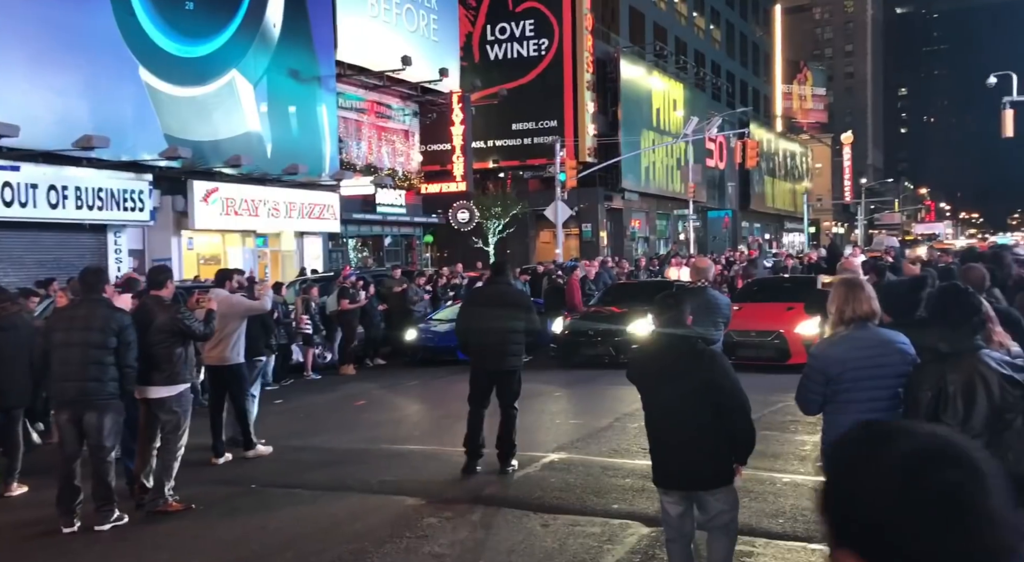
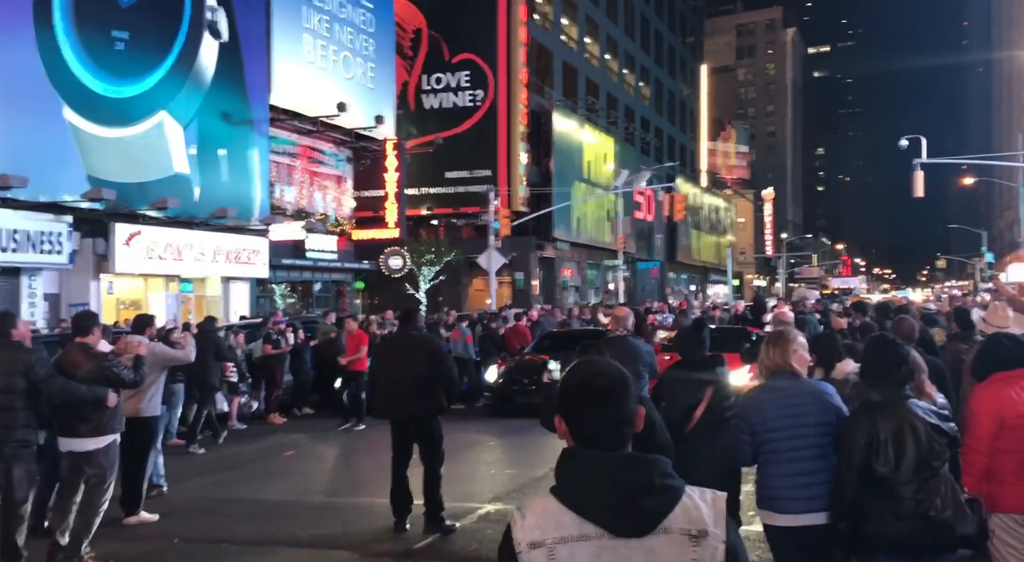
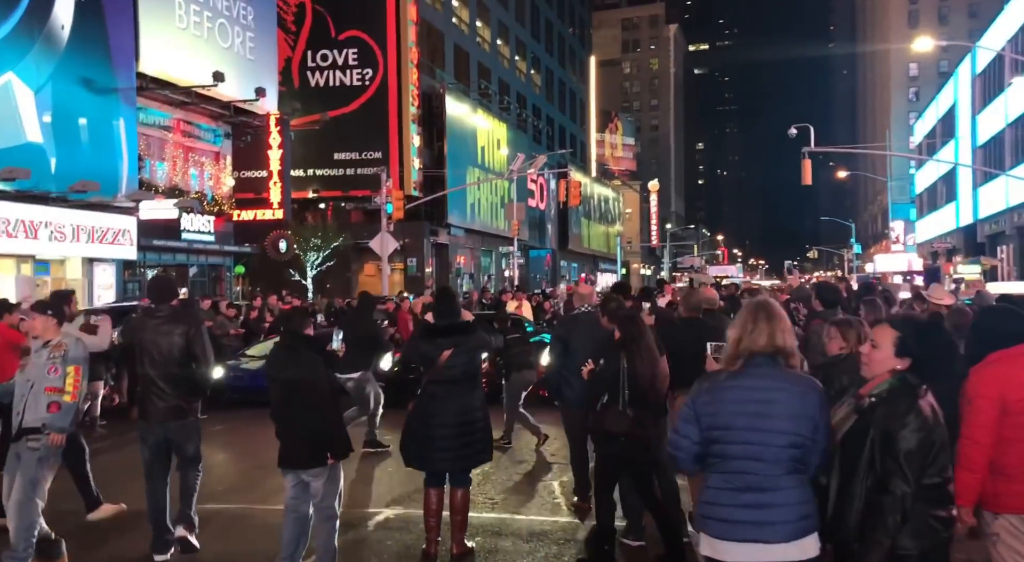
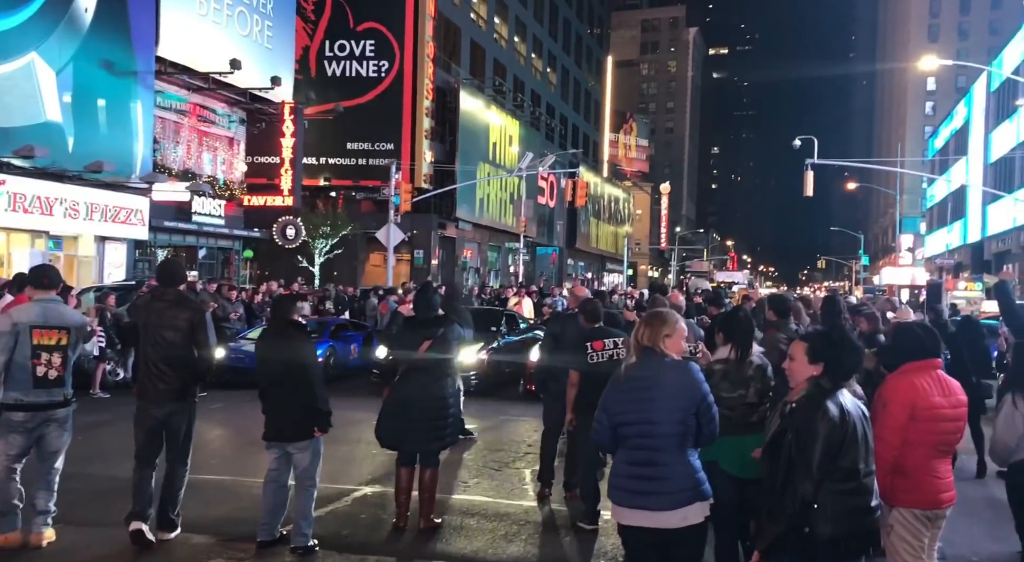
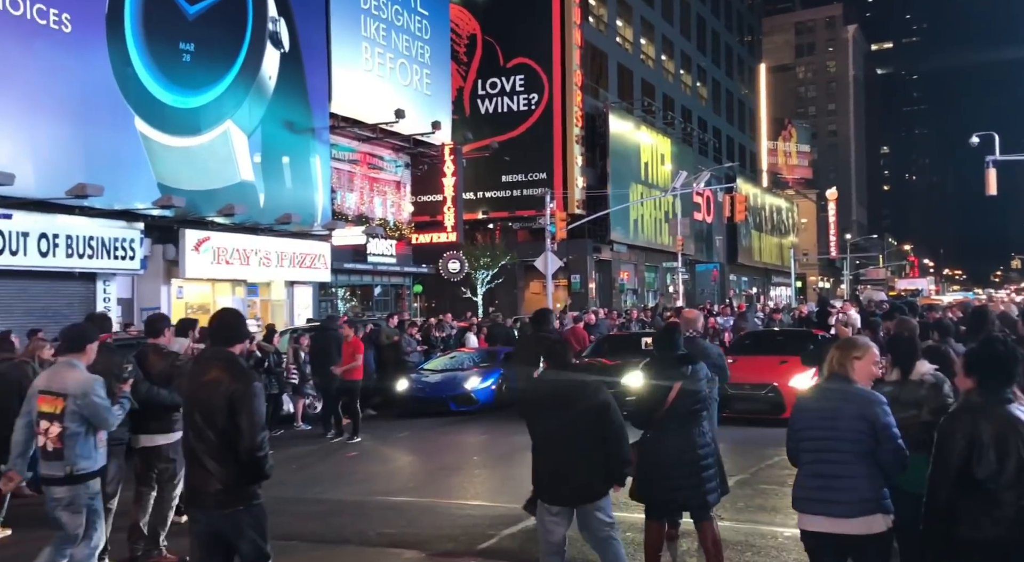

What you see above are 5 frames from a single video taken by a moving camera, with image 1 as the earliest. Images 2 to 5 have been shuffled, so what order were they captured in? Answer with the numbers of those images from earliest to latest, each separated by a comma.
2, 5, 4, 3
